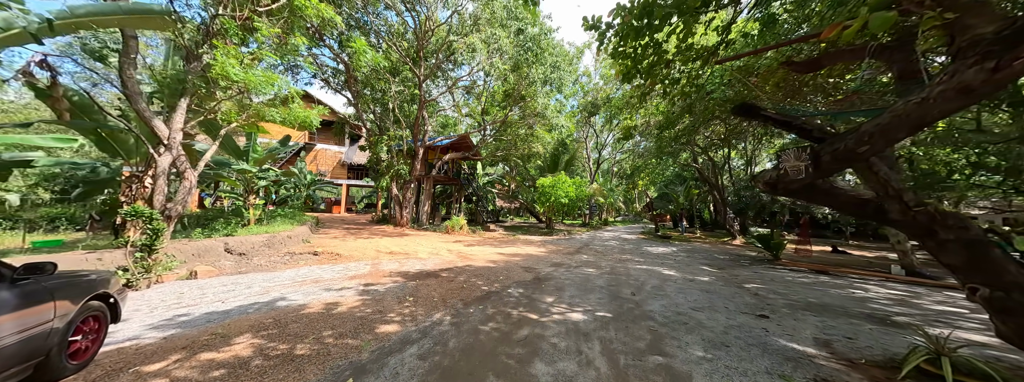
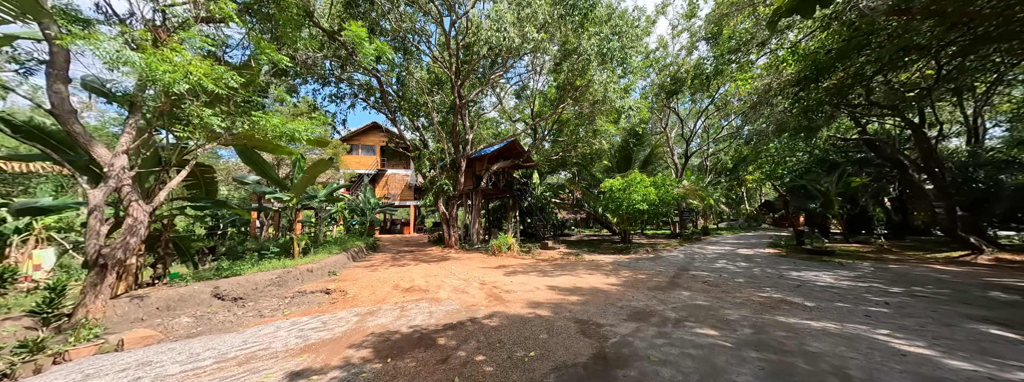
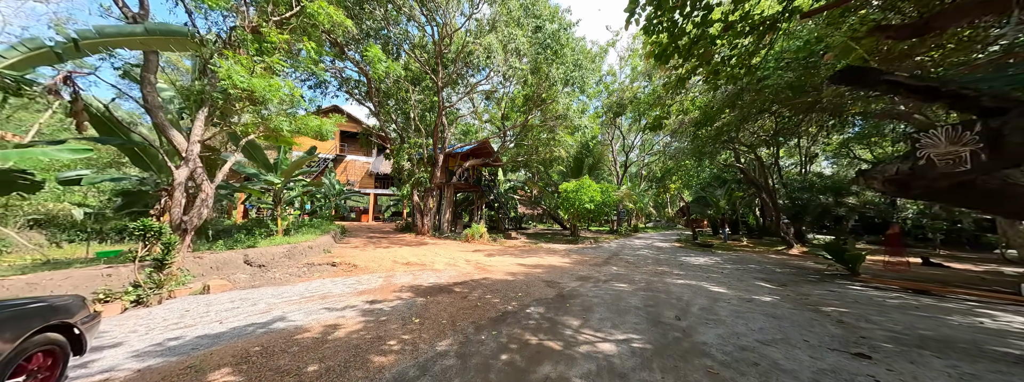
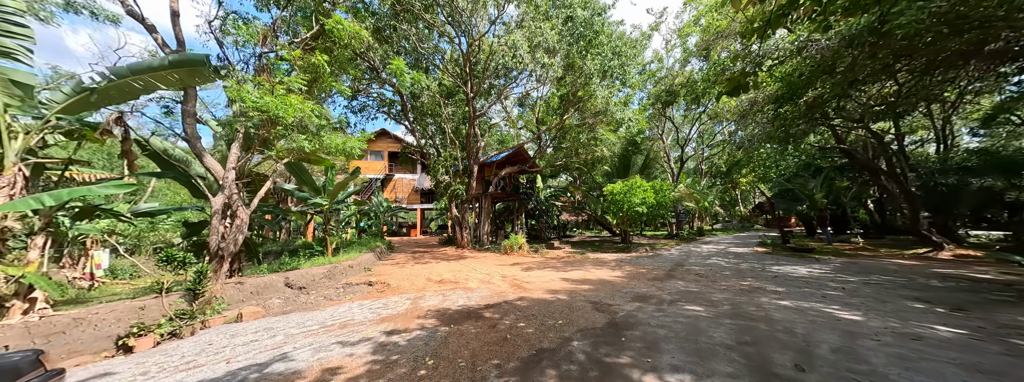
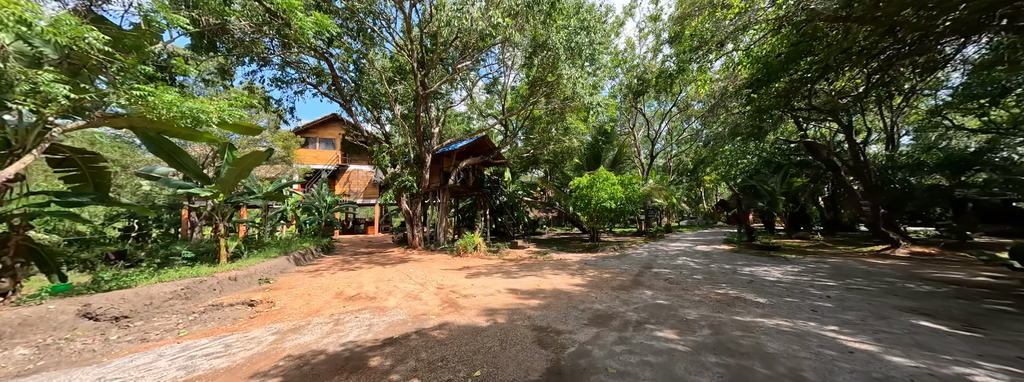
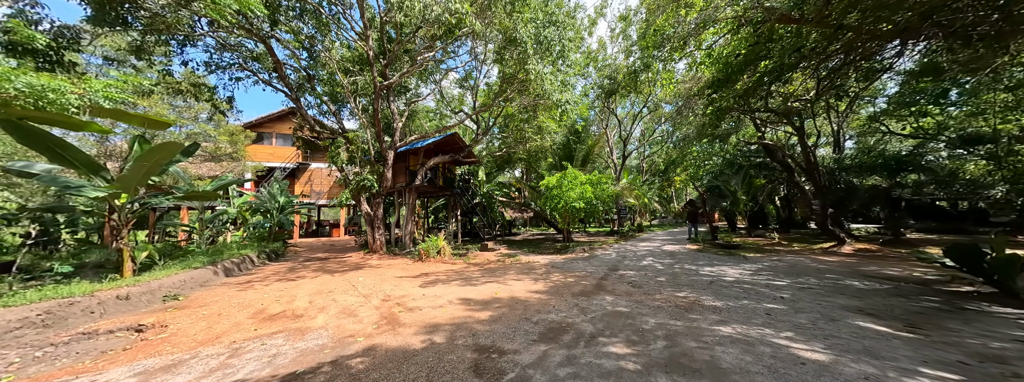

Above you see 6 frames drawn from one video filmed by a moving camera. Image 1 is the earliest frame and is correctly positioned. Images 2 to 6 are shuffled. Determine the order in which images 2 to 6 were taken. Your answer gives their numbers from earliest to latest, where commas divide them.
3, 4, 2, 5, 6
